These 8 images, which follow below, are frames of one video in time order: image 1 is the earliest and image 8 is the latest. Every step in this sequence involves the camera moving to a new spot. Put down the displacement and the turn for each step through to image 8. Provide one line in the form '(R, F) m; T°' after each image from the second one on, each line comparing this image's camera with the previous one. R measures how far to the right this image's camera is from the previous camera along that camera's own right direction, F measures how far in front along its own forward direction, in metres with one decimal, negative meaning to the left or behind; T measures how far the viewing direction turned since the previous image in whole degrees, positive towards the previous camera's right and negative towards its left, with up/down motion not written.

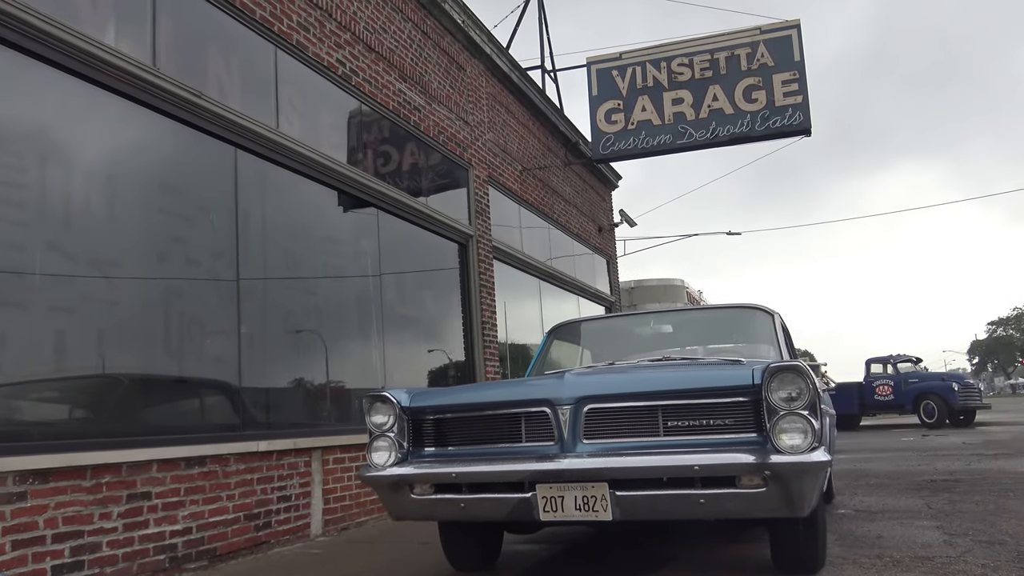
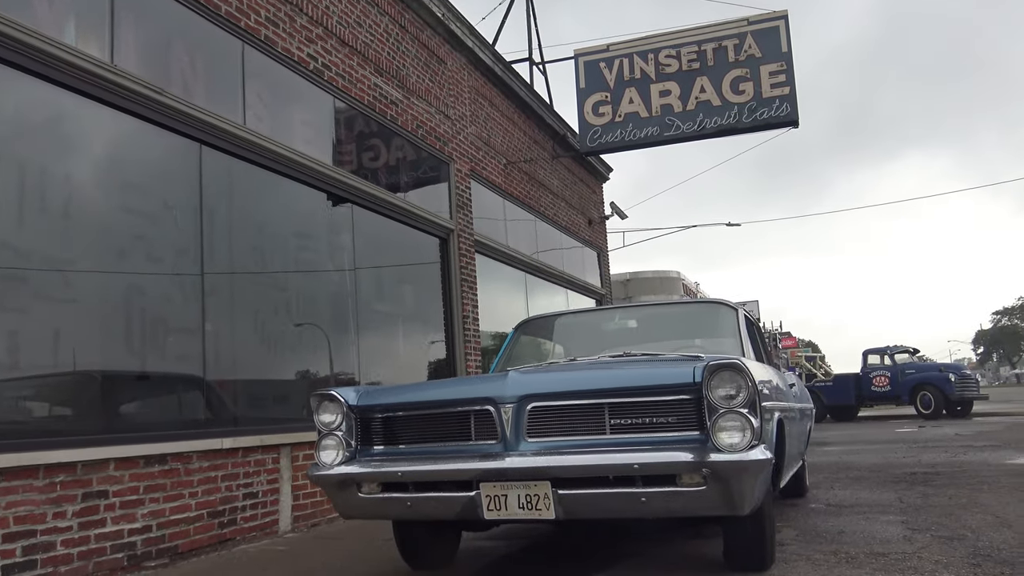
(+0.3, 0.0) m; 0°
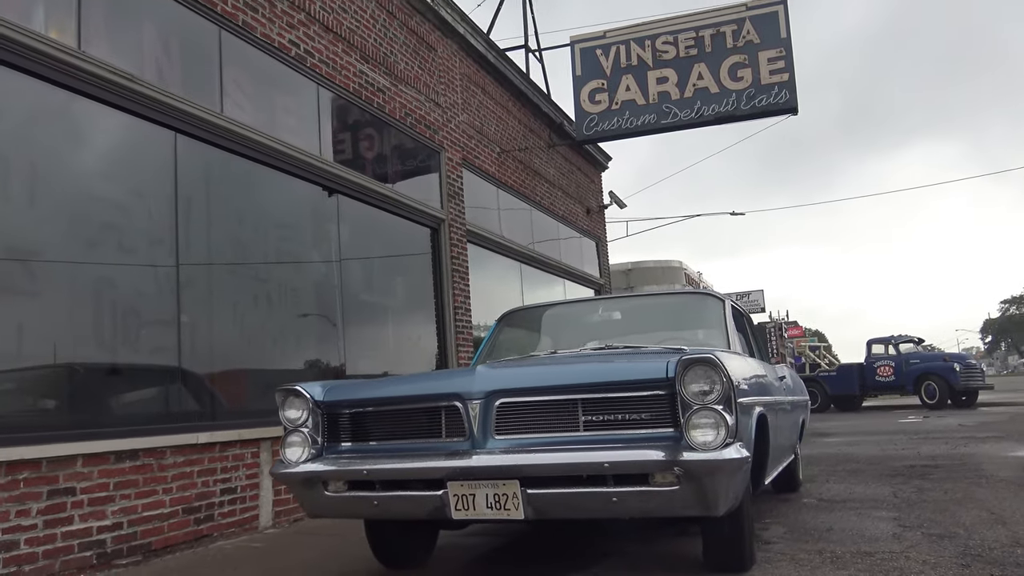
(+0.2, +0.1) m; 0°
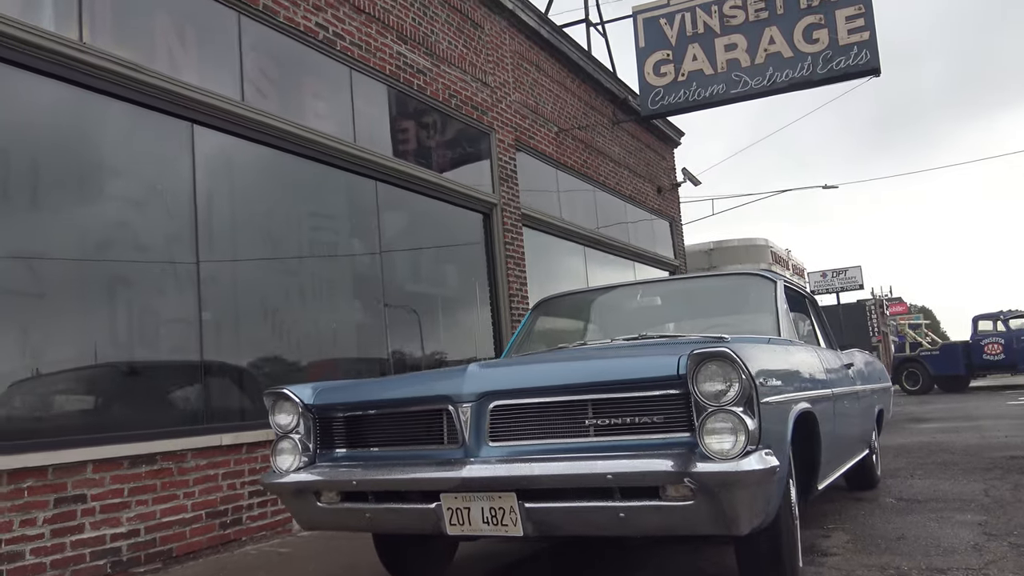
(+0.3, +0.4) m; -6°
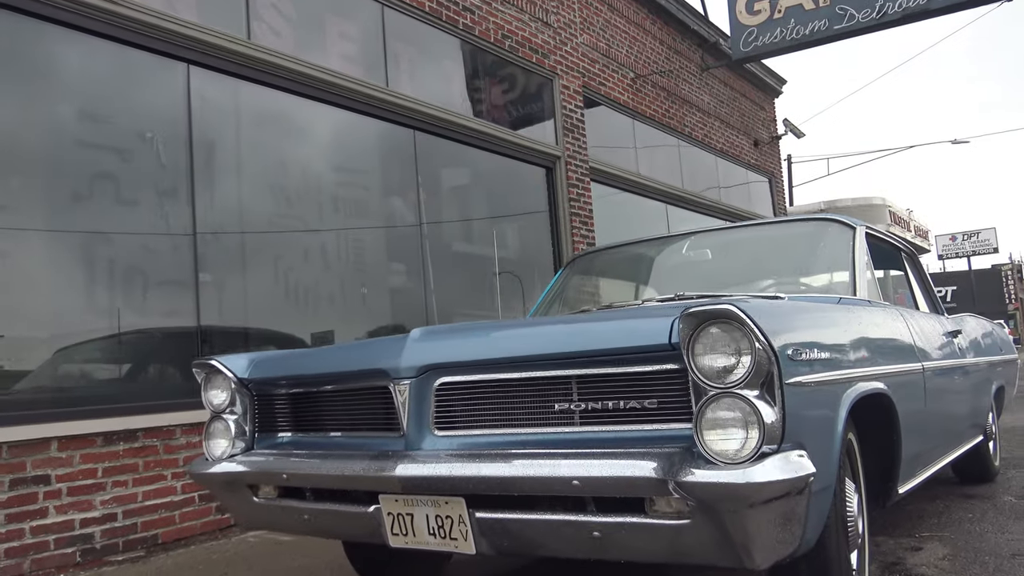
(+0.4, +0.8) m; -7°
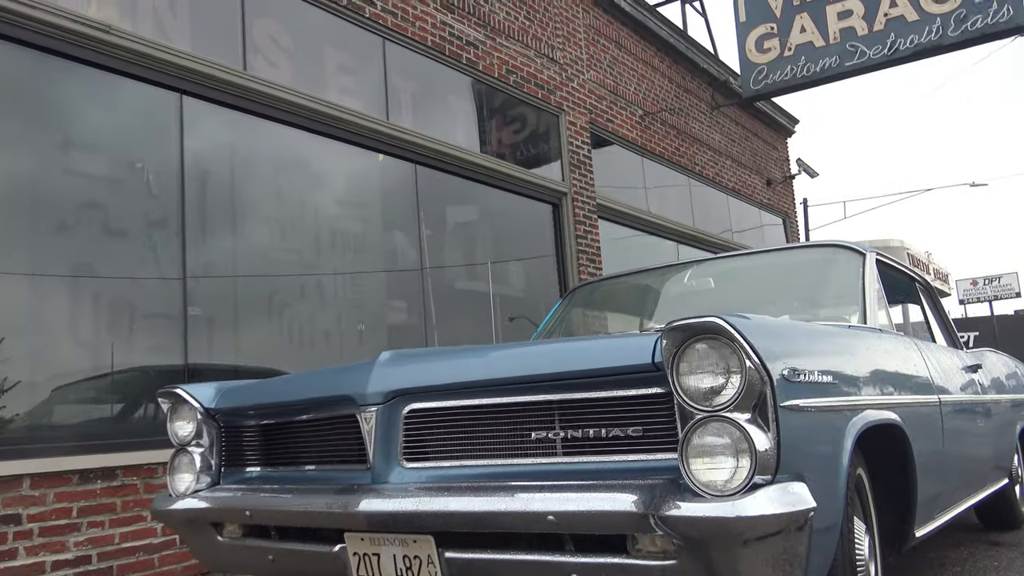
(+0.1, +0.2) m; -1°
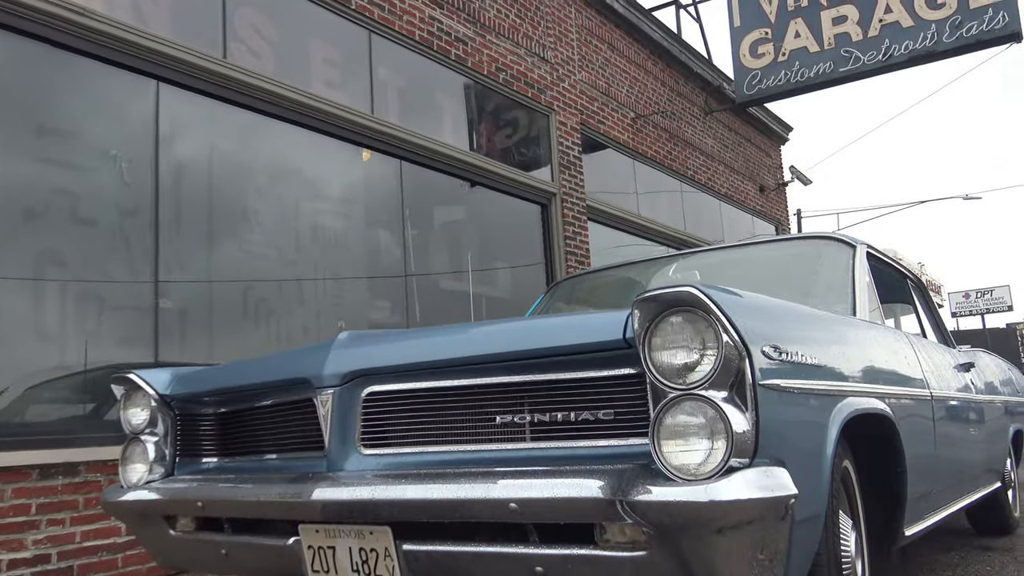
(+0.1, +0.1) m; 0°
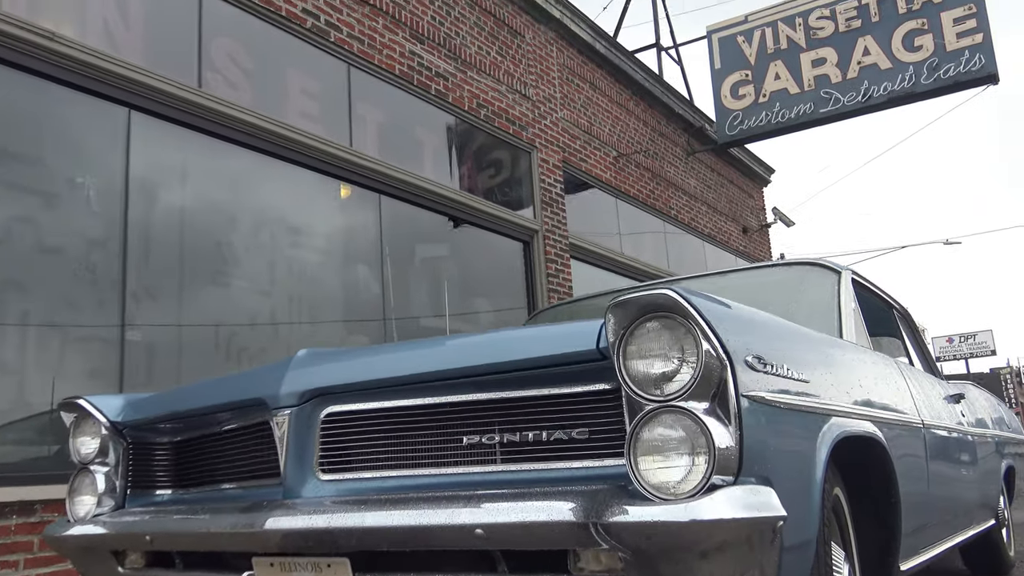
(0.0, +0.1) m; +1°
